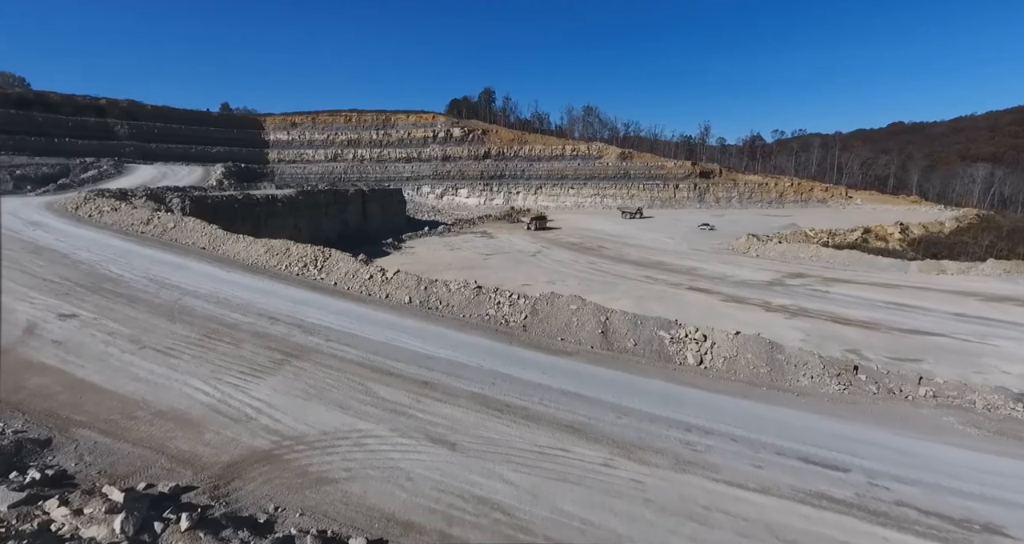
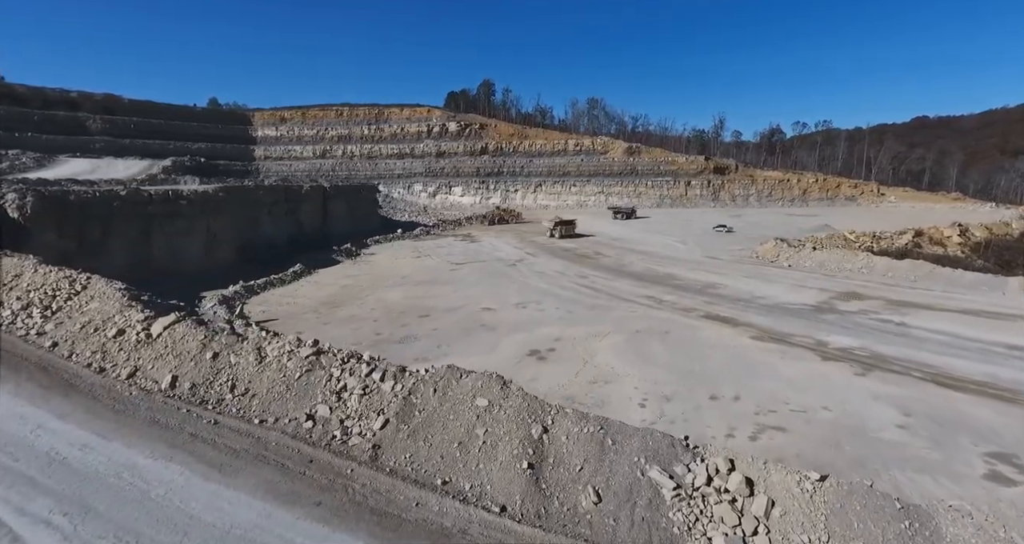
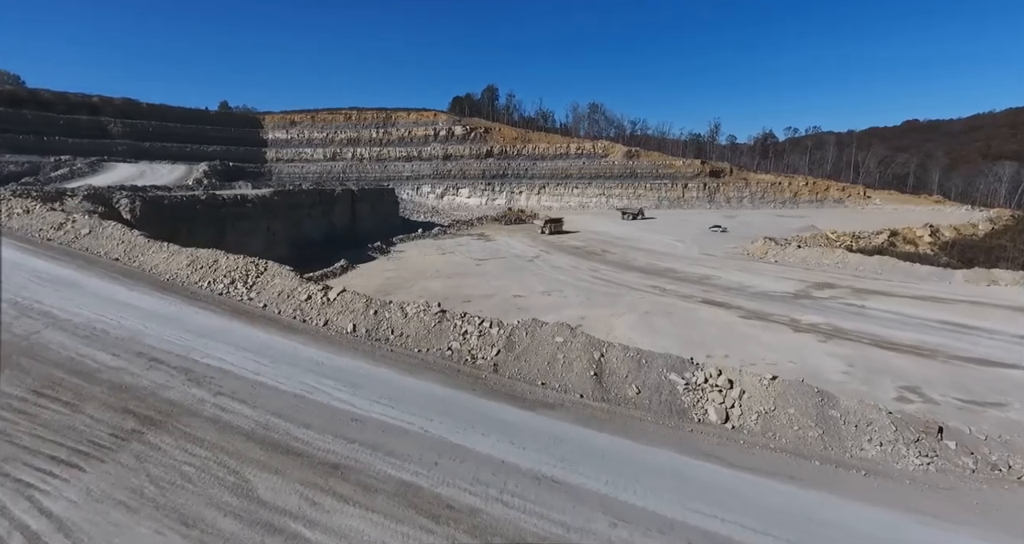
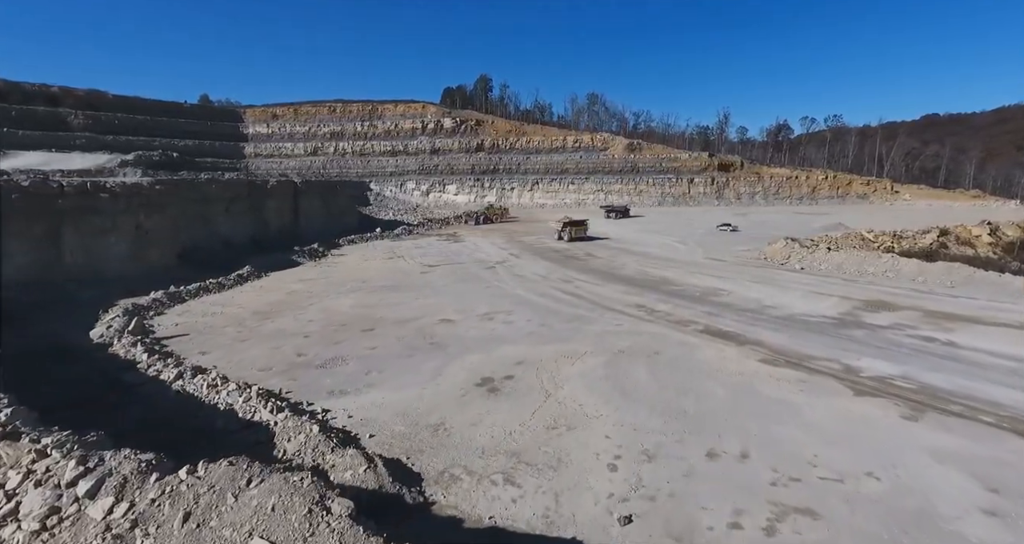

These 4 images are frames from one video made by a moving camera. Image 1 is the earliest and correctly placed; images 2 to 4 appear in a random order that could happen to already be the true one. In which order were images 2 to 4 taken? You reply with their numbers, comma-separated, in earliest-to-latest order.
3, 2, 4
